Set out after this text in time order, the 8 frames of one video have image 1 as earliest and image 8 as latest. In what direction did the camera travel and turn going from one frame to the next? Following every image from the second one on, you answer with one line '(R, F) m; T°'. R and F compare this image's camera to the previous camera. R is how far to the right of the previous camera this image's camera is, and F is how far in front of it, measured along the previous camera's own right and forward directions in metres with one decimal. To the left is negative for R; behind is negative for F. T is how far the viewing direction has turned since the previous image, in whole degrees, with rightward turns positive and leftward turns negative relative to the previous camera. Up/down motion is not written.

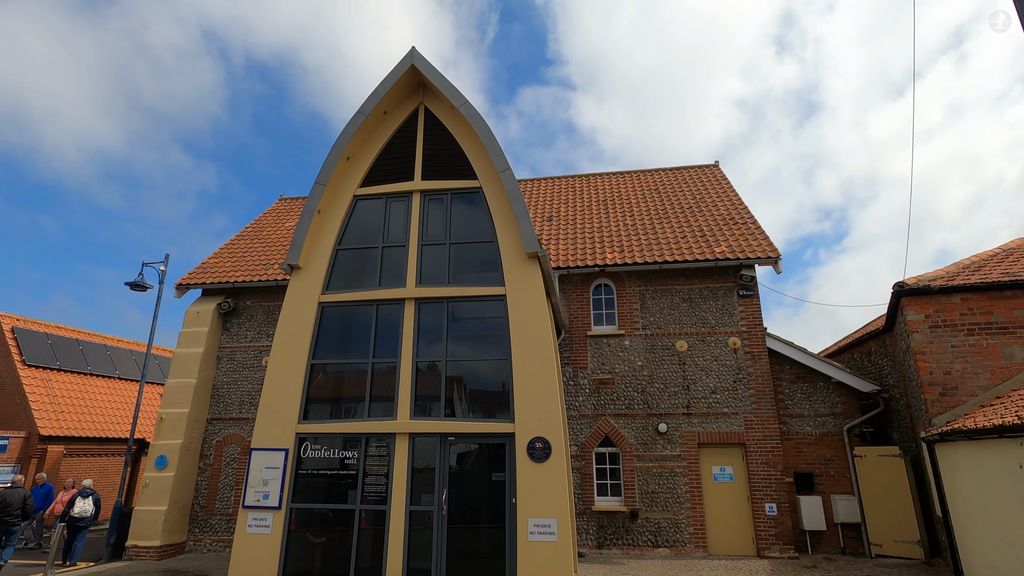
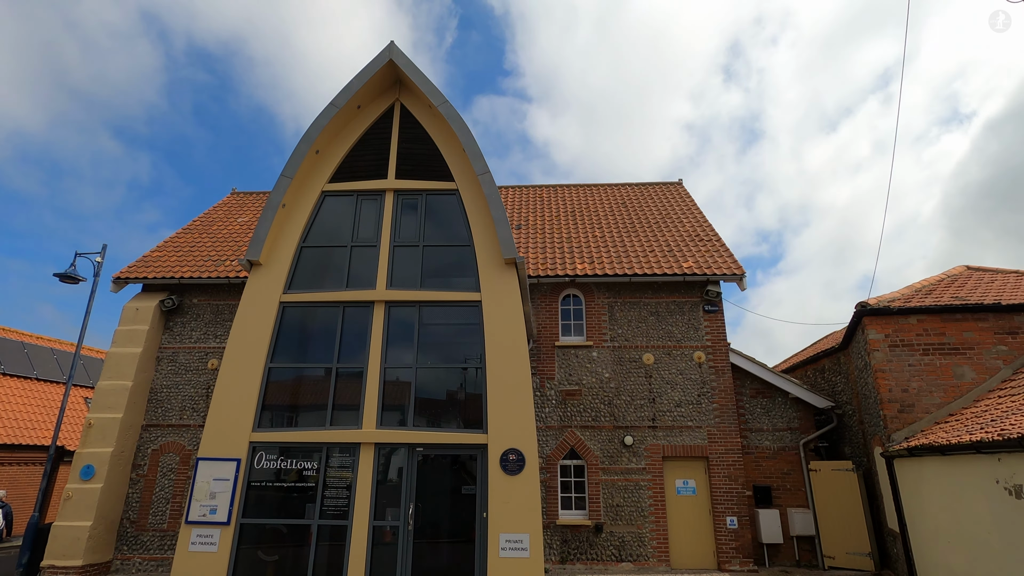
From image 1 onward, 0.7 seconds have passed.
(-0.5, +0.3) m; +5°
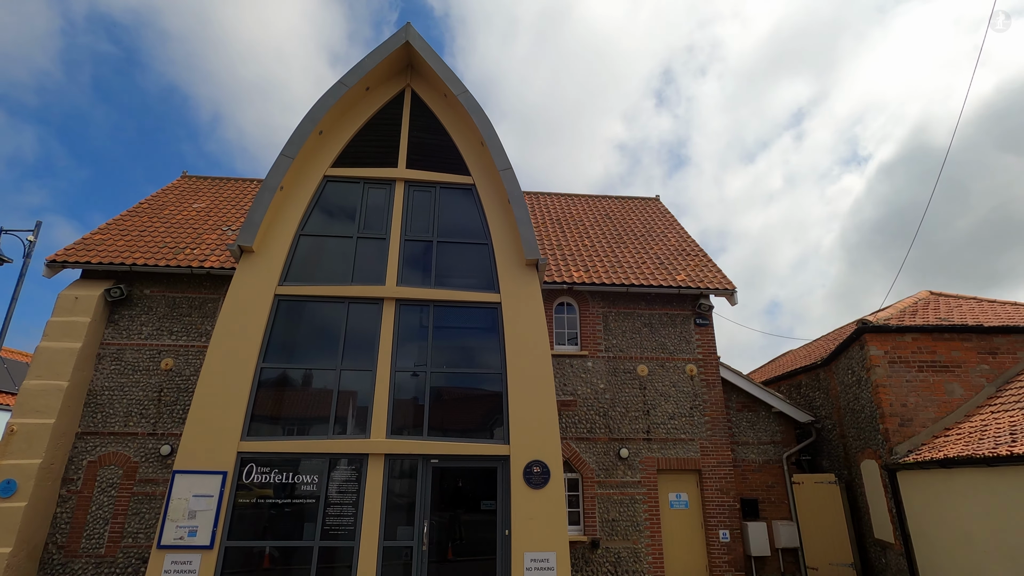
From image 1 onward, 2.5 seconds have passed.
(-1.5, +0.6) m; +8°
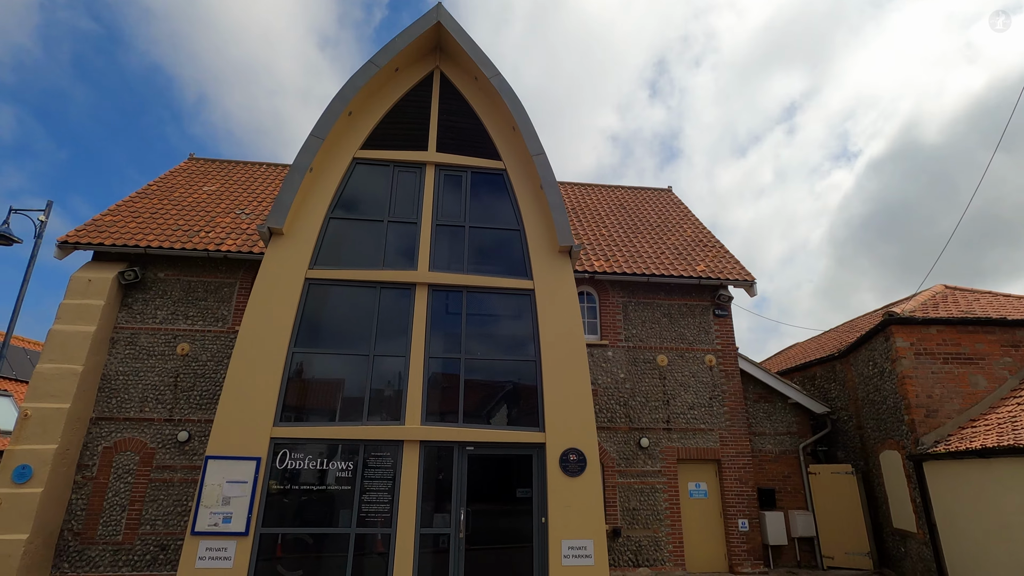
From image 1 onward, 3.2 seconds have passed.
(-0.7, +0.1) m; +1°
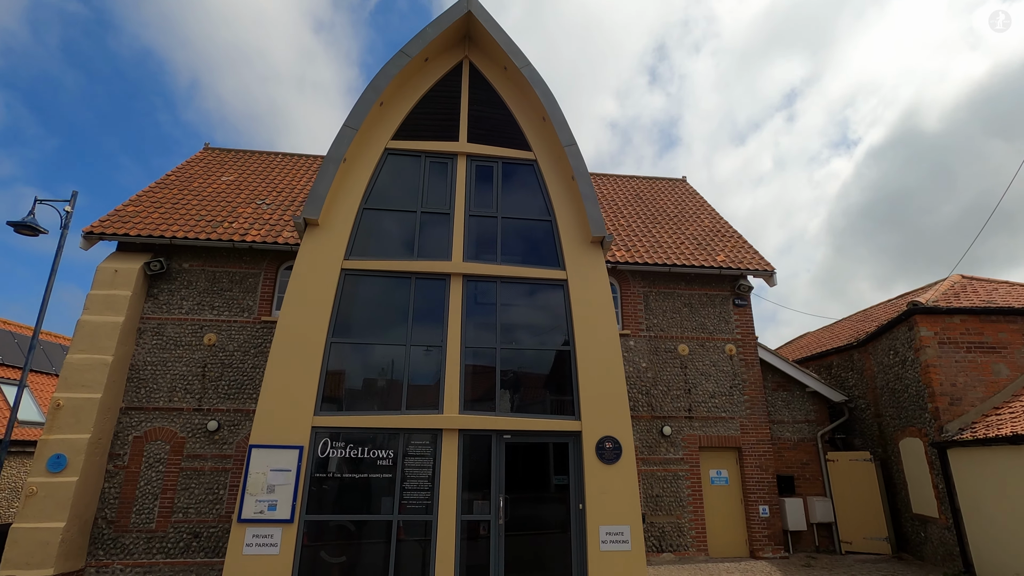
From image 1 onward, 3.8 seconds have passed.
(-0.6, -0.1) m; 0°
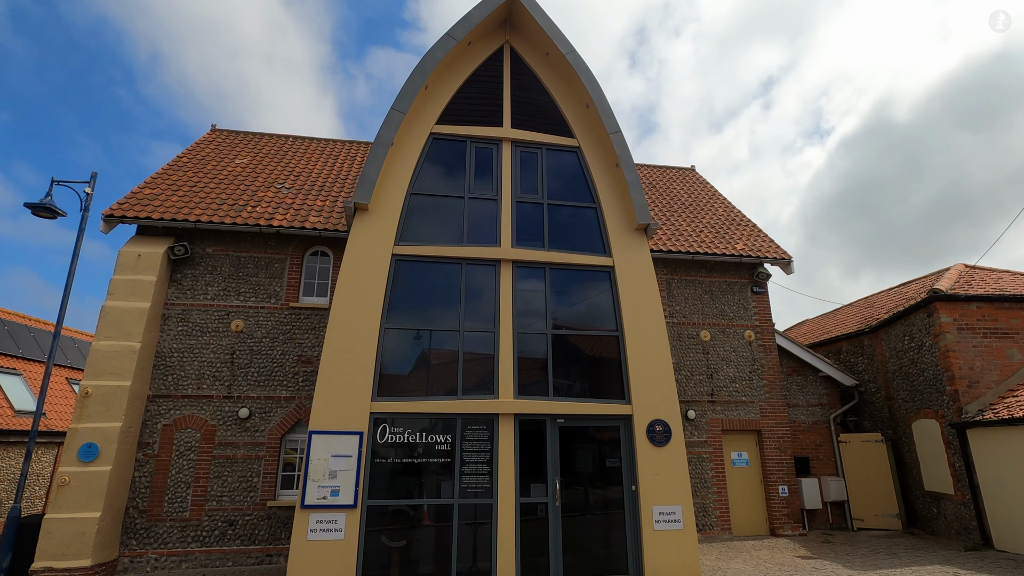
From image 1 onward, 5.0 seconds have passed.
(-1.2, 0.0) m; +3°
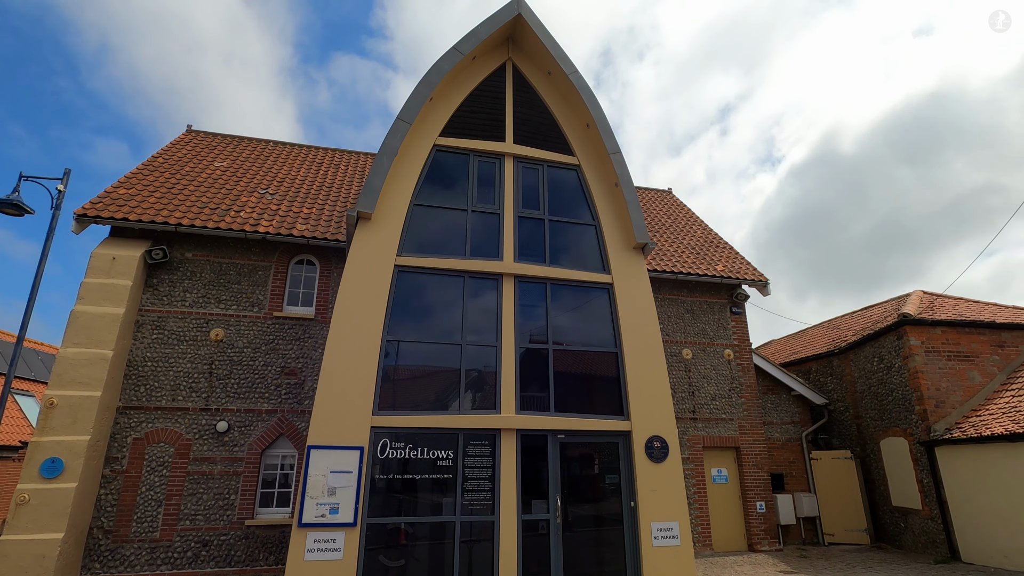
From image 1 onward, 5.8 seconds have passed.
(-0.7, 0.0) m; +4°
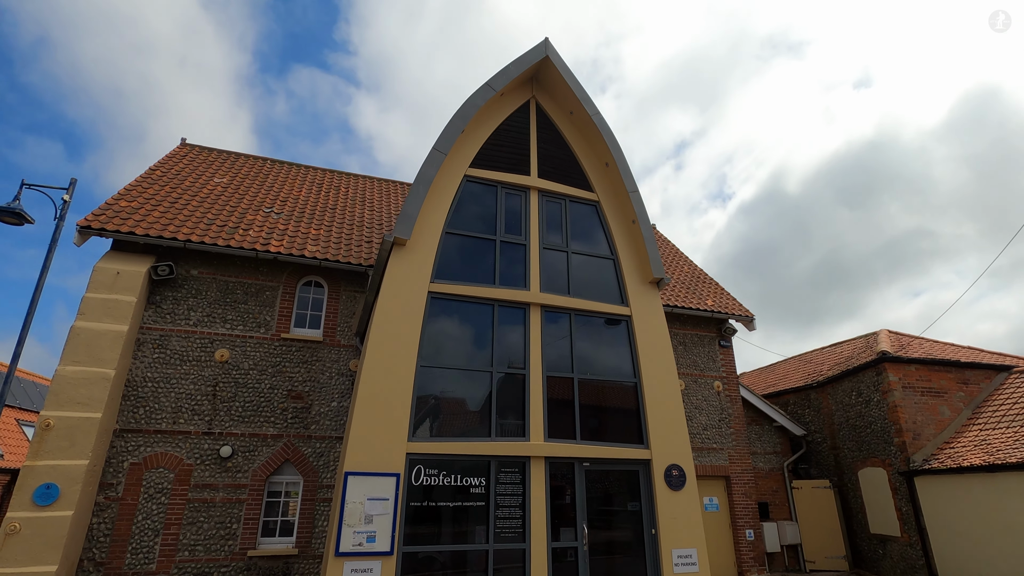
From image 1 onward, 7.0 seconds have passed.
(-1.2, -0.2) m; +5°
